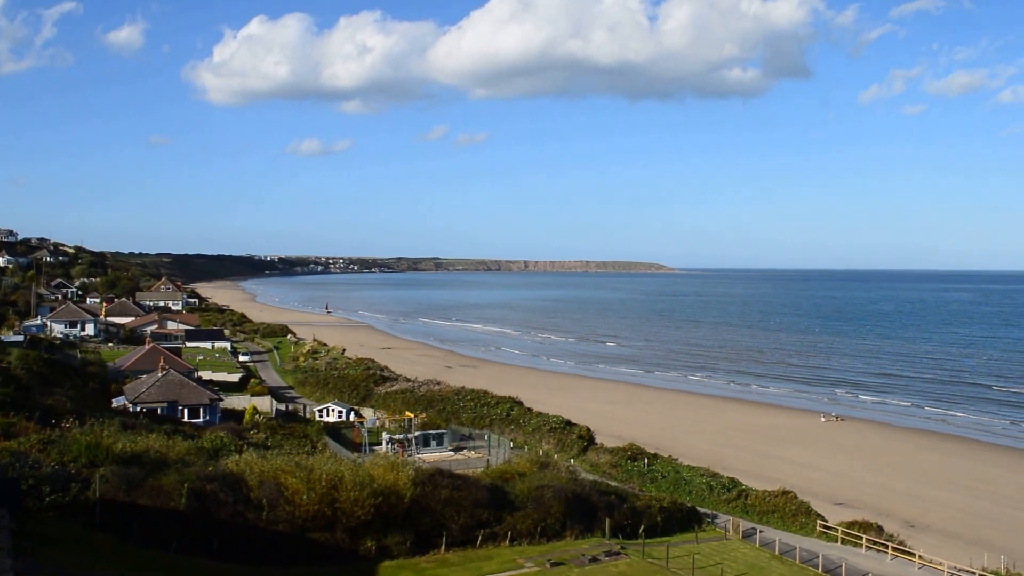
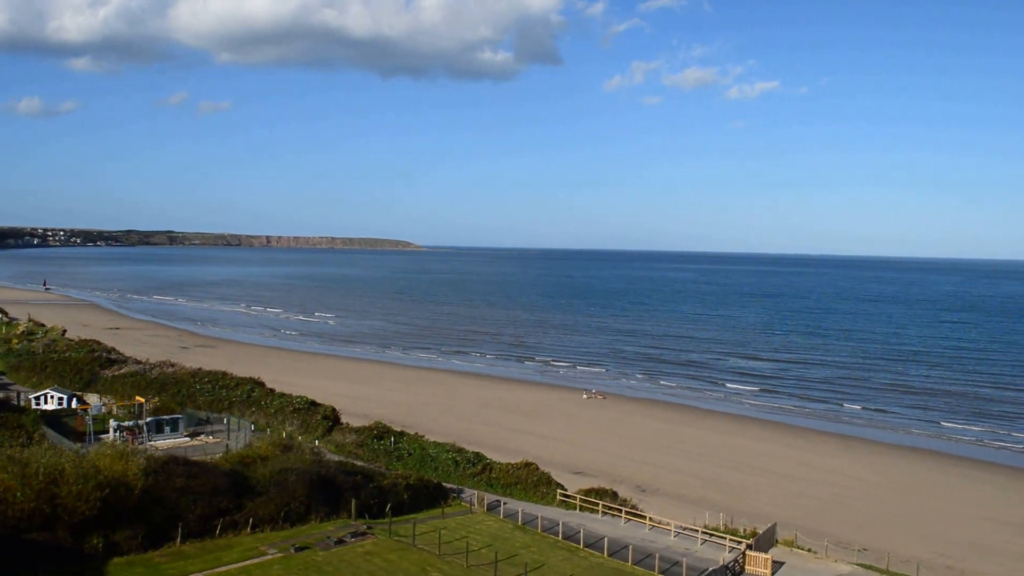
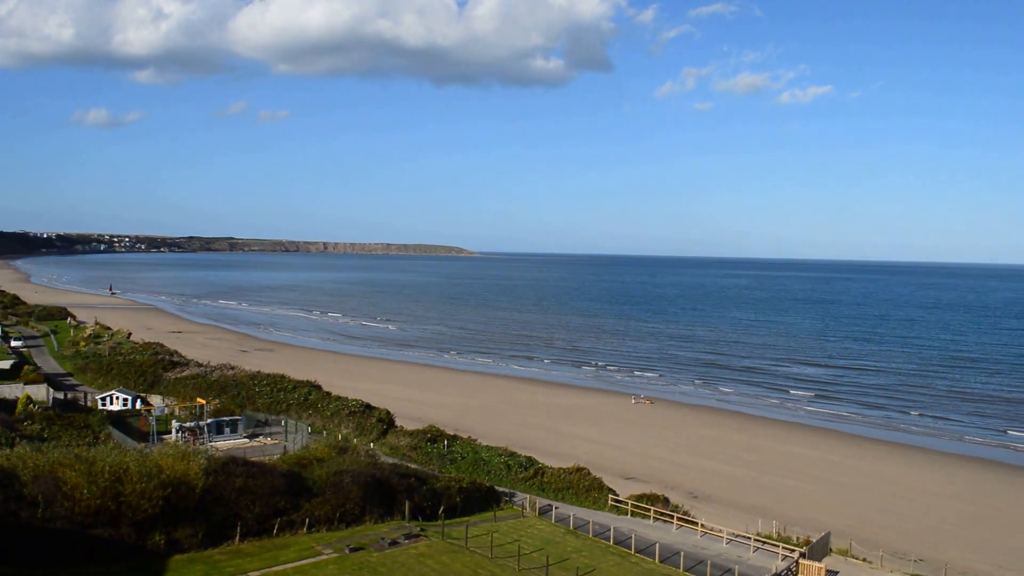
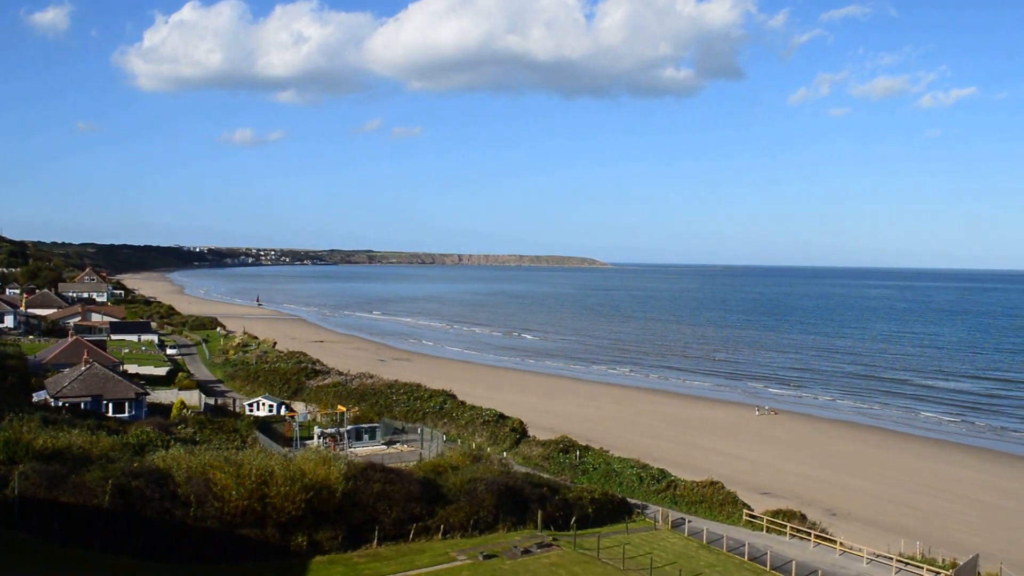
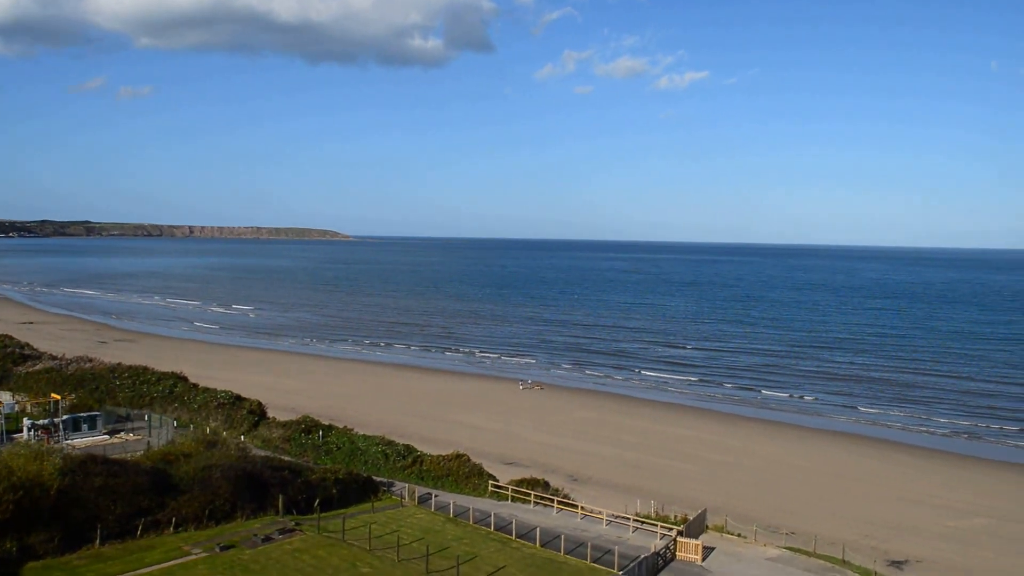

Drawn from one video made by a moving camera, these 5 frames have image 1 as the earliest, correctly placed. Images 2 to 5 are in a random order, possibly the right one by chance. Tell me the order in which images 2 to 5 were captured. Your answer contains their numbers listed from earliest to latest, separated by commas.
4, 3, 2, 5
